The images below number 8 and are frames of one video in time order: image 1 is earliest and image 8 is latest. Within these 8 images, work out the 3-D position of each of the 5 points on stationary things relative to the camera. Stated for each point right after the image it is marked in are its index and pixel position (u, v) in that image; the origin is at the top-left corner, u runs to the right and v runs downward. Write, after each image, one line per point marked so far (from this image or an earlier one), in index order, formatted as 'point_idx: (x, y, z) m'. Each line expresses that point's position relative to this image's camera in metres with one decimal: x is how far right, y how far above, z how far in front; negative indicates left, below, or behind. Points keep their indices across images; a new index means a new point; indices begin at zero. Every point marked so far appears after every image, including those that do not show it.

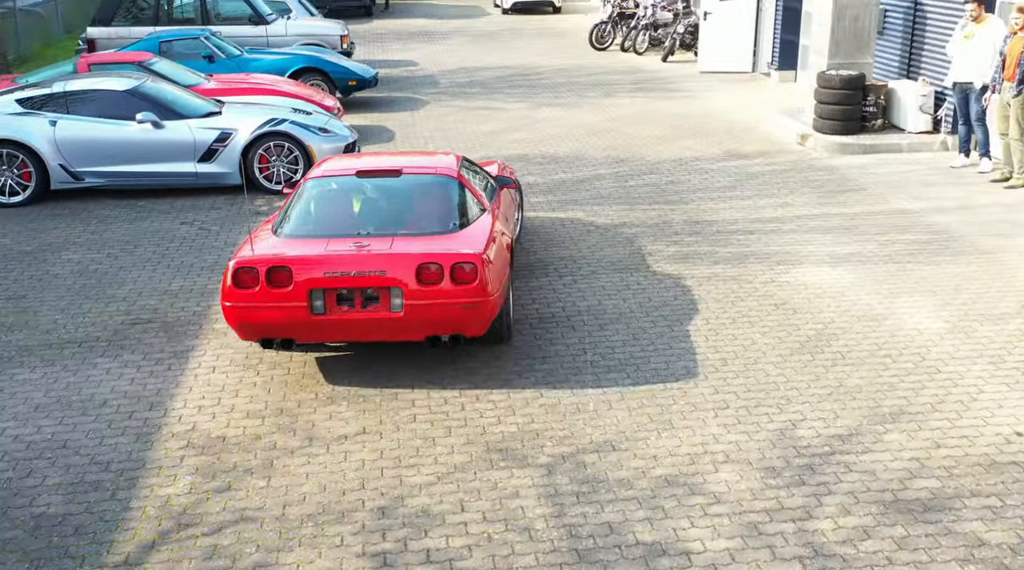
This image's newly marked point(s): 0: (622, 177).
0: (+1.2, +1.2, +11.9) m
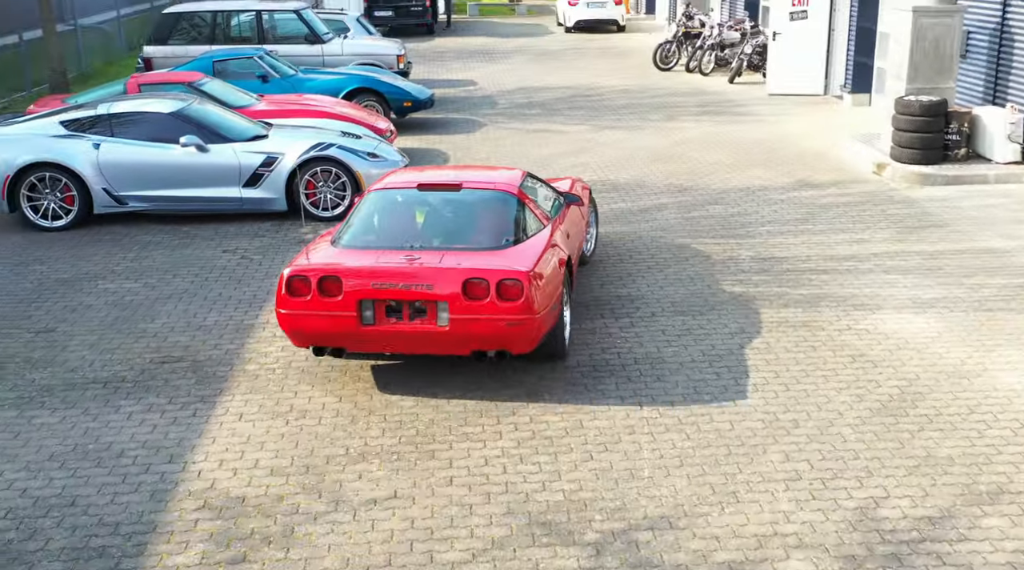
0: (+1.8, +0.8, +11.3) m
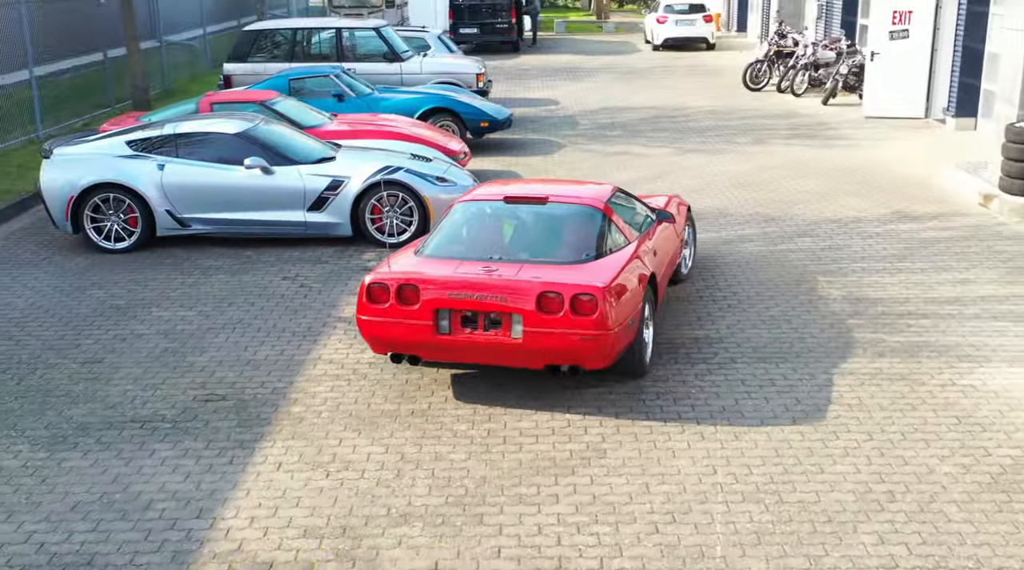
0: (+2.6, +0.5, +10.6) m
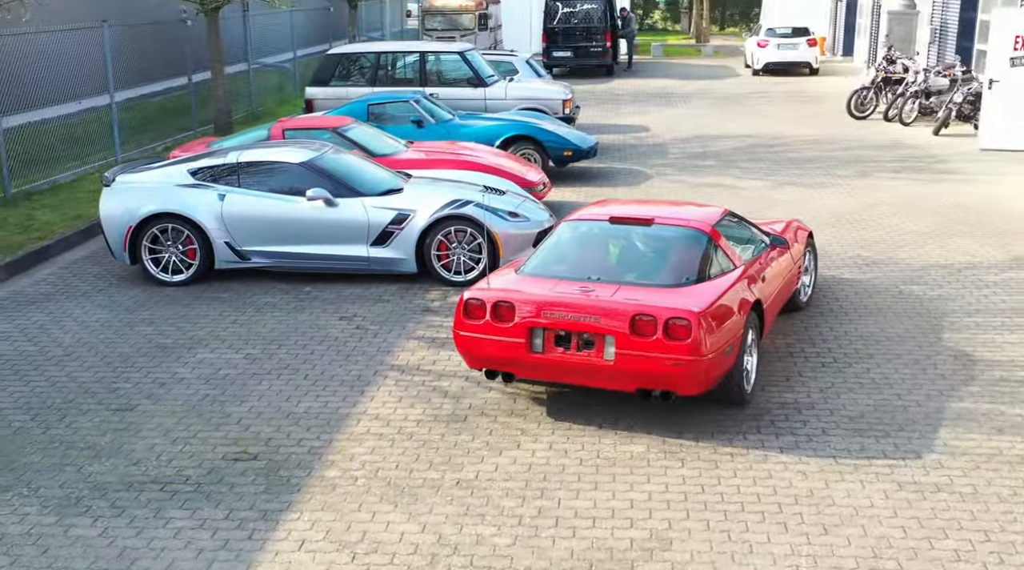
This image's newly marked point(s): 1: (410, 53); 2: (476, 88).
0: (+3.3, 0.0, +9.6) m
1: (-1.6, +3.6, +16.7) m
2: (-0.6, +3.1, +16.8) m
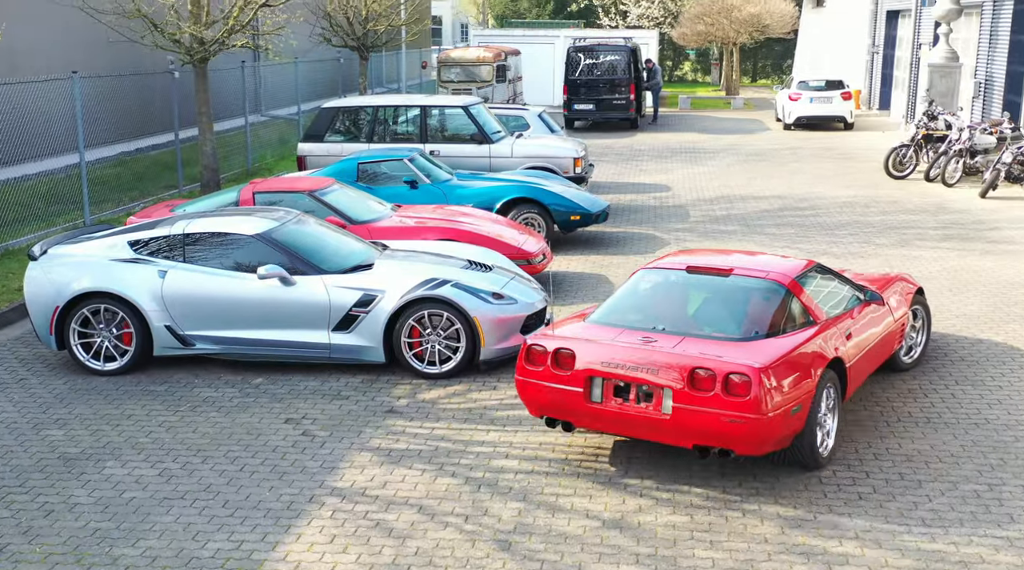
0: (+3.1, -0.8, +8.2) m
1: (-1.5, +2.6, +15.5) m
2: (-0.5, +2.1, +15.5) m
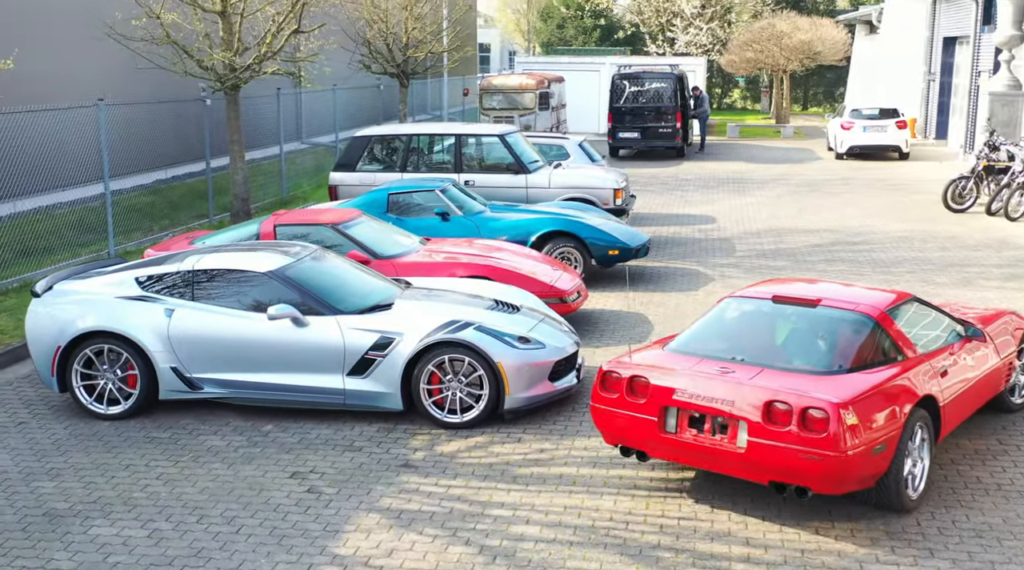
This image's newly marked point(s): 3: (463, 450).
0: (+3.3, -1.1, +7.4) m
1: (-0.9, +2.1, +15.1) m
2: (+0.1, +1.6, +15.0) m
3: (-0.3, -1.2, +7.5) m
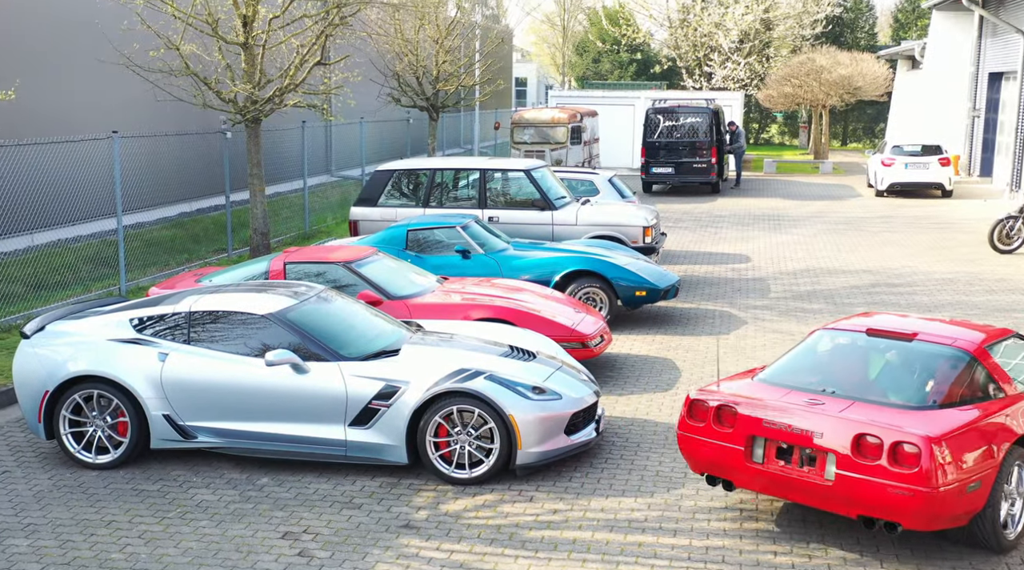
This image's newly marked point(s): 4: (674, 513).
0: (+3.4, -1.4, +6.7) m
1: (-0.6, +1.6, +14.6) m
2: (+0.4, +1.0, +14.5) m
3: (-0.3, -1.5, +7.0) m
4: (+1.1, -1.5, +6.9) m
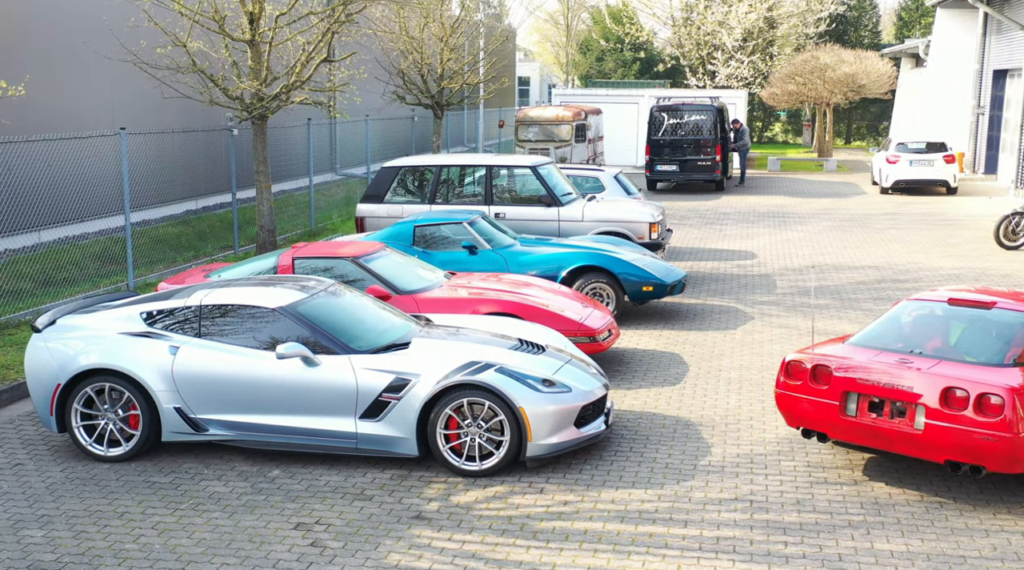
0: (+3.4, -1.4, +6.7) m
1: (-0.5, +1.6, +14.7) m
2: (+0.5, +1.1, +14.6) m
3: (-0.2, -1.4, +7.0) m
4: (+1.1, -1.4, +6.9) m
